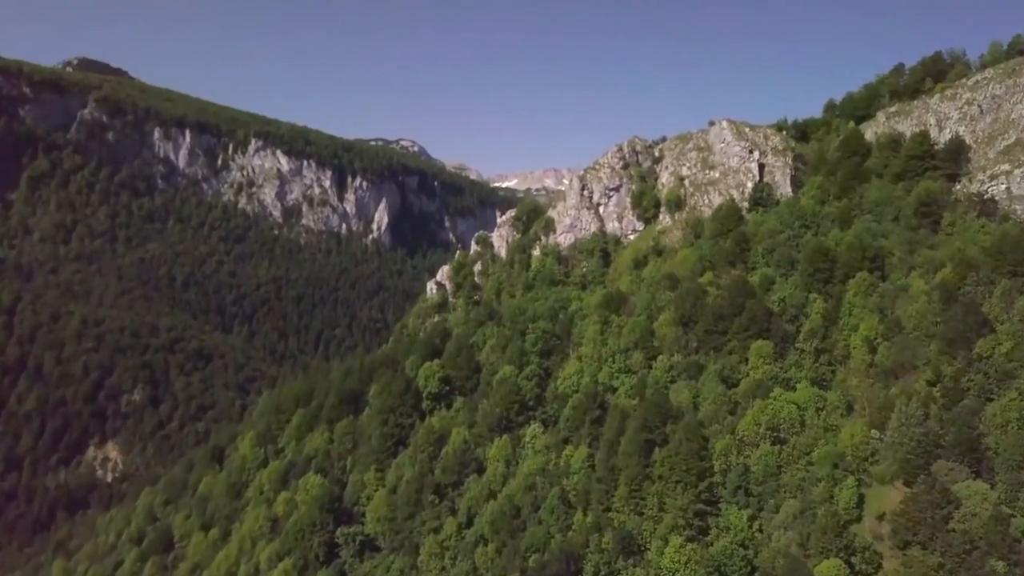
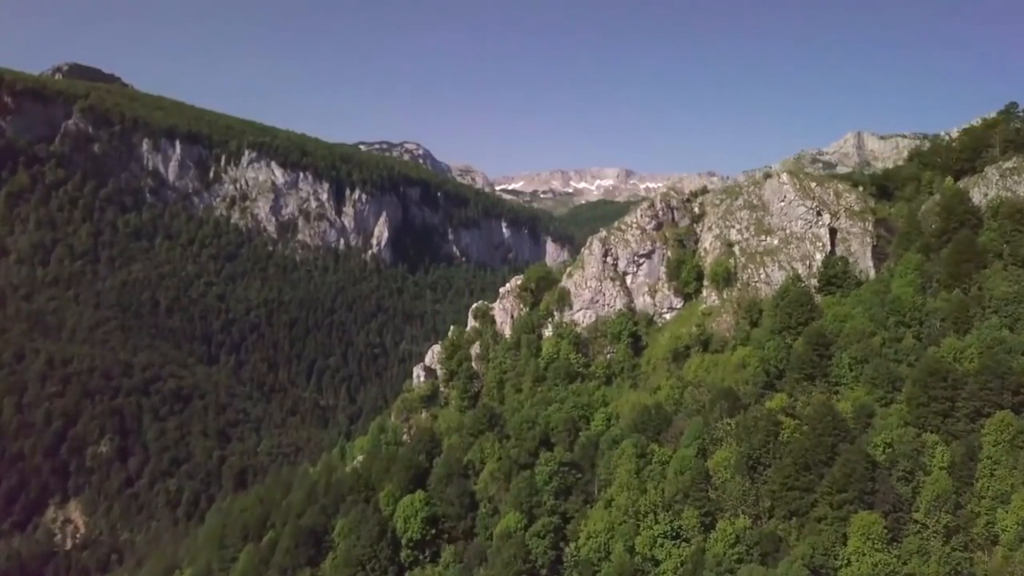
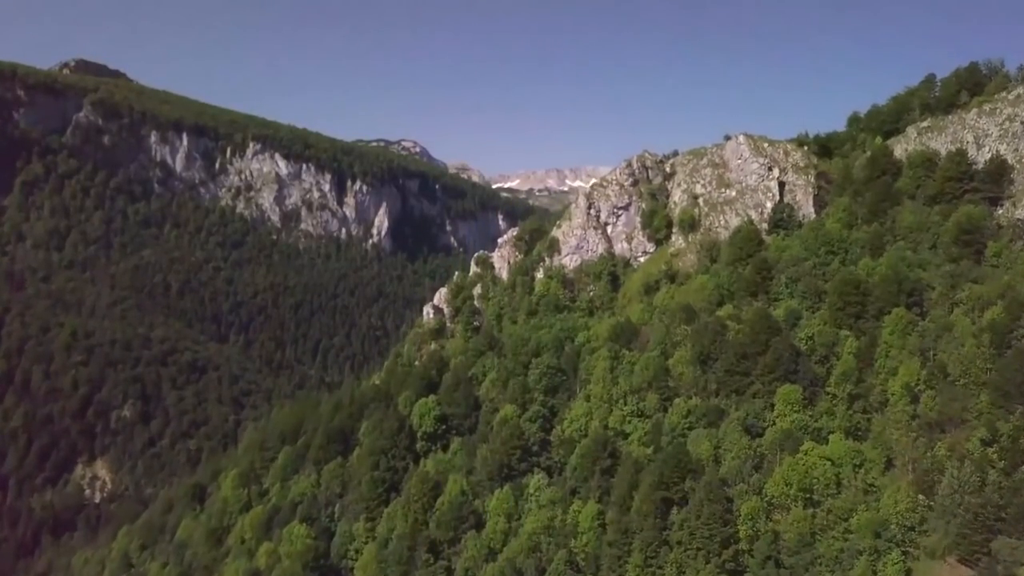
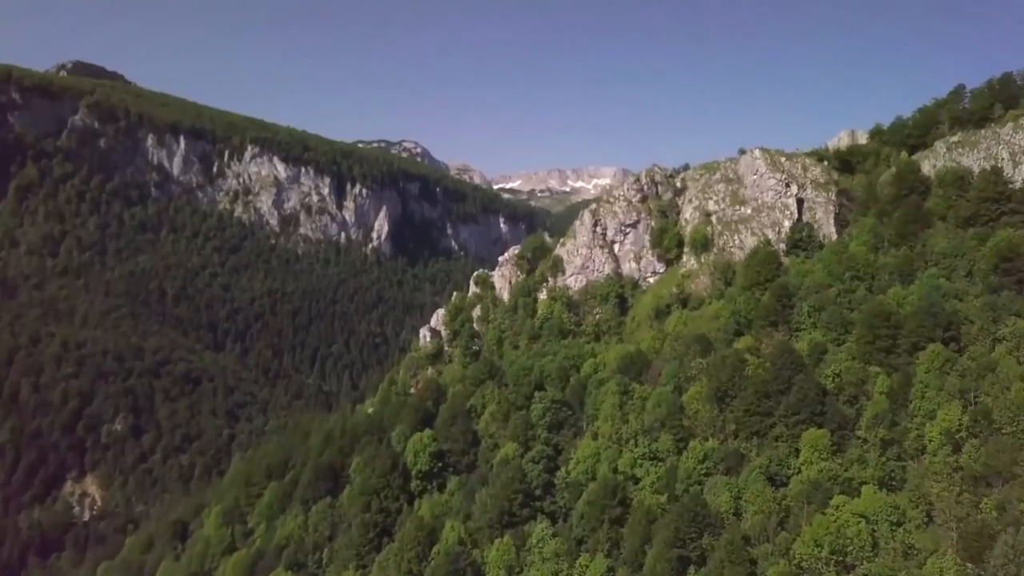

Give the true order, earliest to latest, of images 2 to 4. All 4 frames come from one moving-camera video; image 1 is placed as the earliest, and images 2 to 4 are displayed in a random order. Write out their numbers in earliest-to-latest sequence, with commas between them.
3, 4, 2
